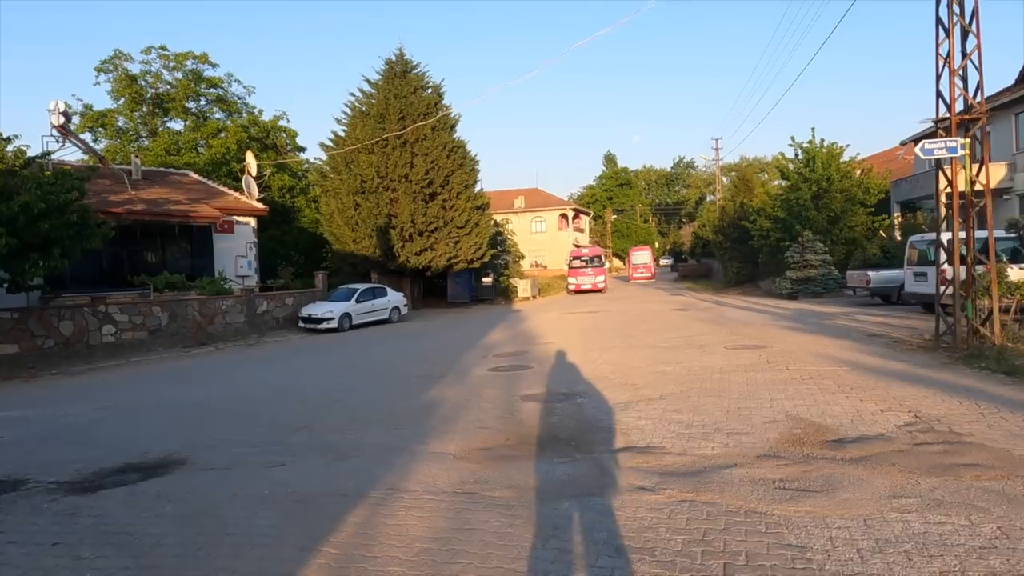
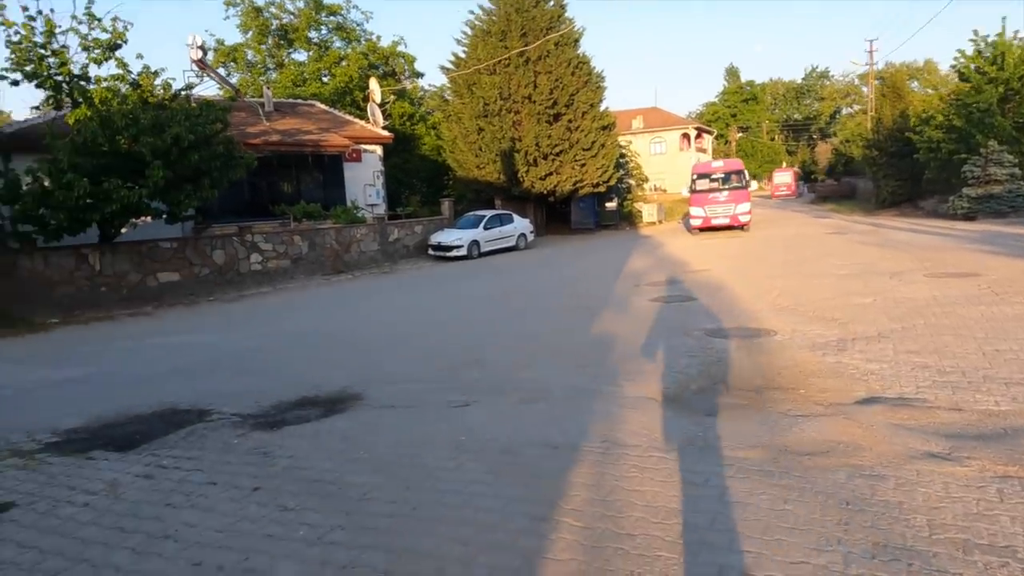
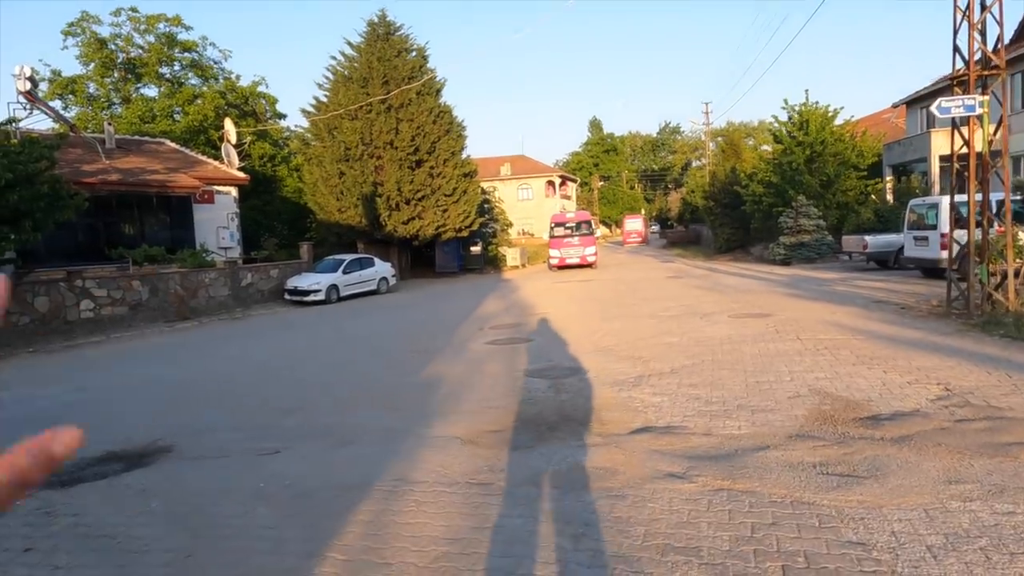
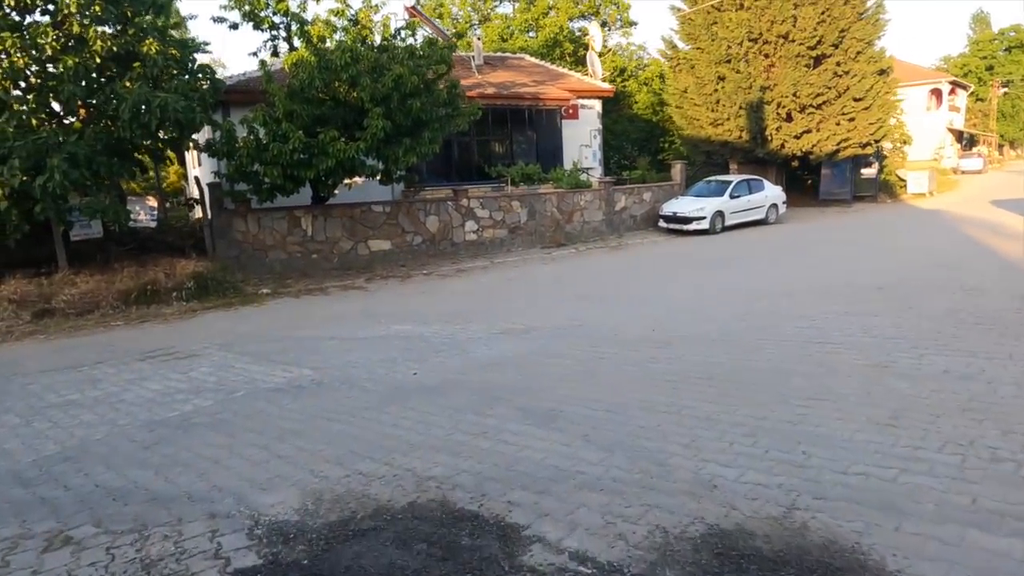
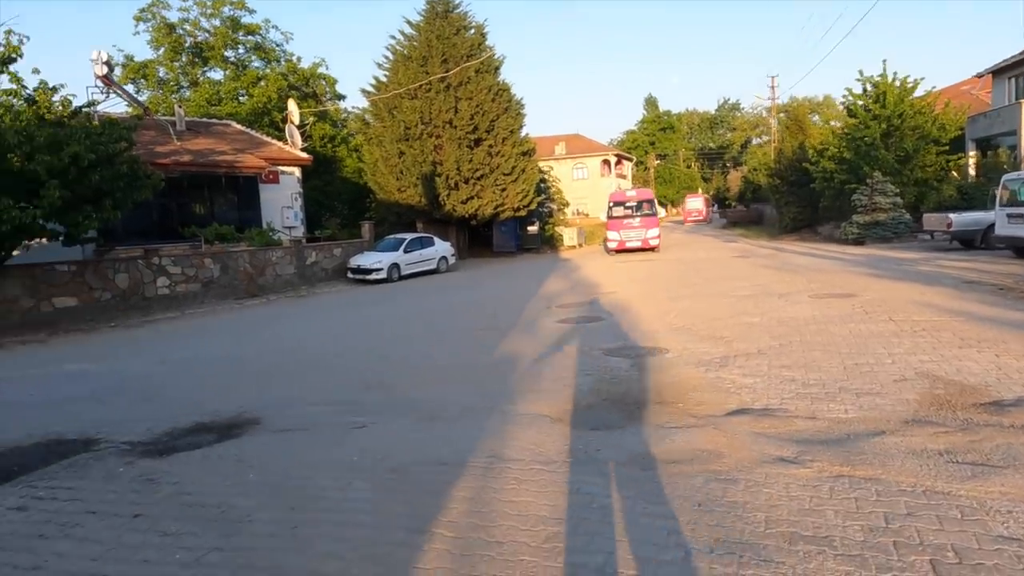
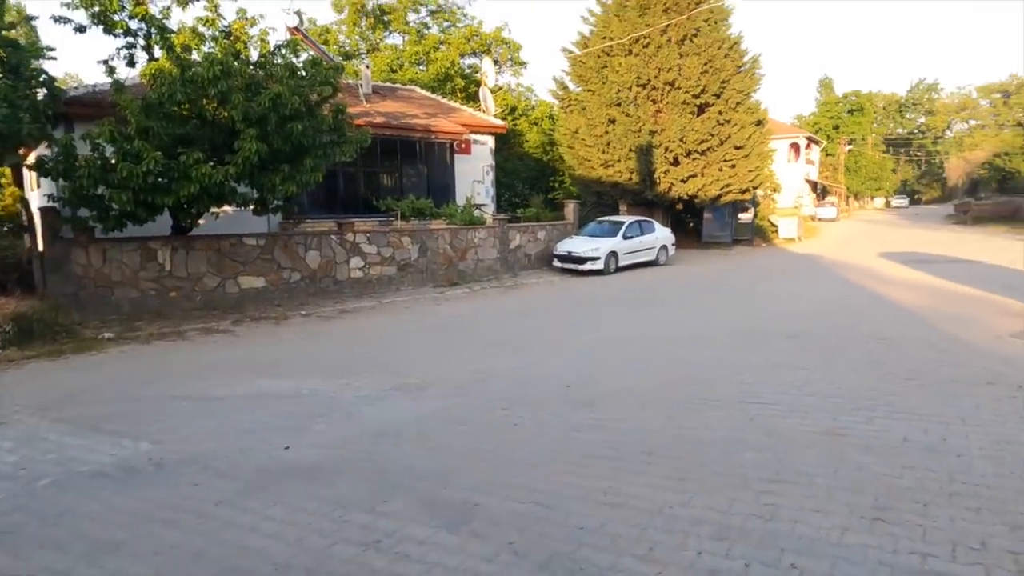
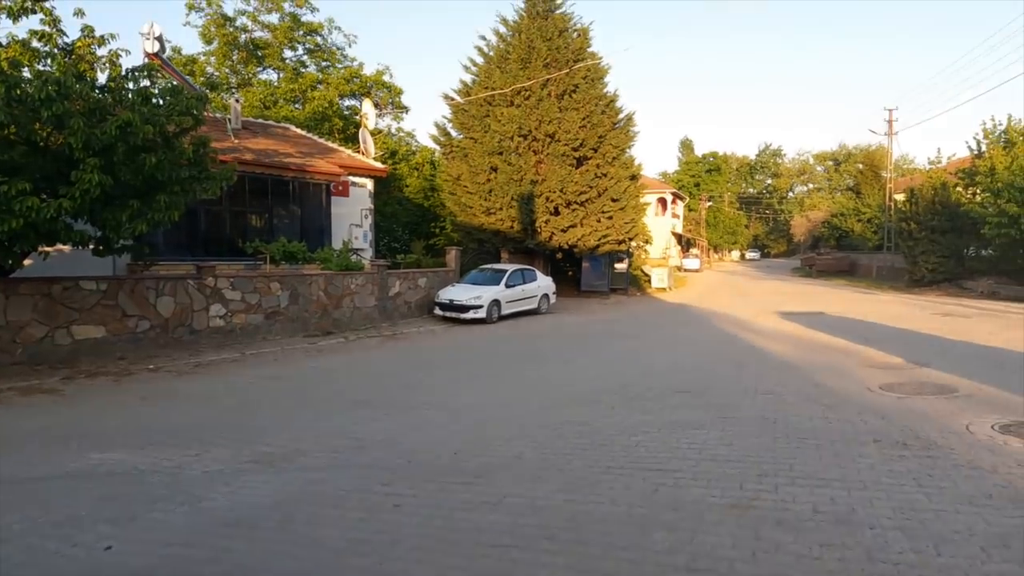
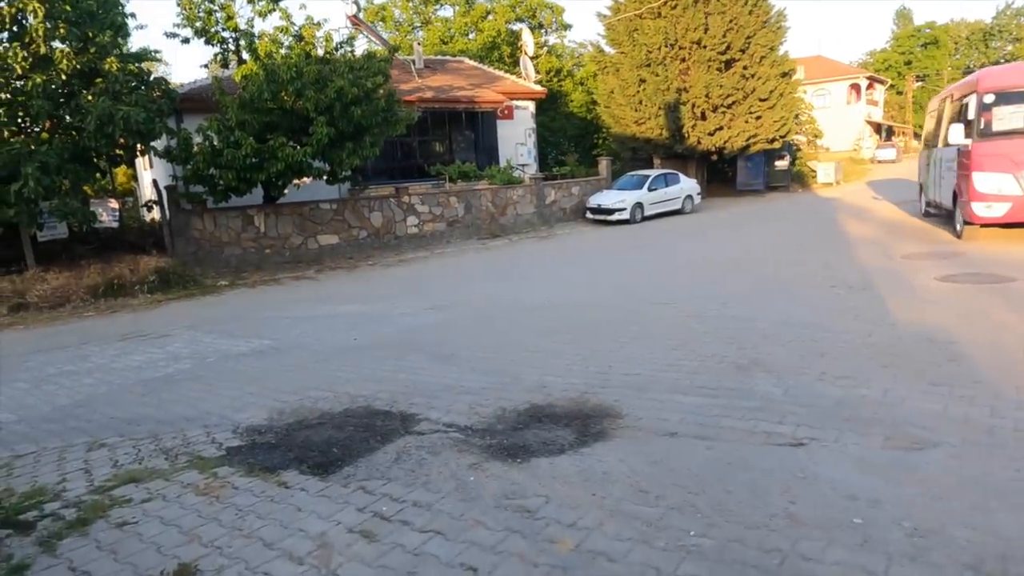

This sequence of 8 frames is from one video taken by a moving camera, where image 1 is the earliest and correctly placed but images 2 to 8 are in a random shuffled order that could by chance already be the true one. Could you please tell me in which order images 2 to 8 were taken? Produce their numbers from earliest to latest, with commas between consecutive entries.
3, 5, 2, 8, 4, 6, 7
